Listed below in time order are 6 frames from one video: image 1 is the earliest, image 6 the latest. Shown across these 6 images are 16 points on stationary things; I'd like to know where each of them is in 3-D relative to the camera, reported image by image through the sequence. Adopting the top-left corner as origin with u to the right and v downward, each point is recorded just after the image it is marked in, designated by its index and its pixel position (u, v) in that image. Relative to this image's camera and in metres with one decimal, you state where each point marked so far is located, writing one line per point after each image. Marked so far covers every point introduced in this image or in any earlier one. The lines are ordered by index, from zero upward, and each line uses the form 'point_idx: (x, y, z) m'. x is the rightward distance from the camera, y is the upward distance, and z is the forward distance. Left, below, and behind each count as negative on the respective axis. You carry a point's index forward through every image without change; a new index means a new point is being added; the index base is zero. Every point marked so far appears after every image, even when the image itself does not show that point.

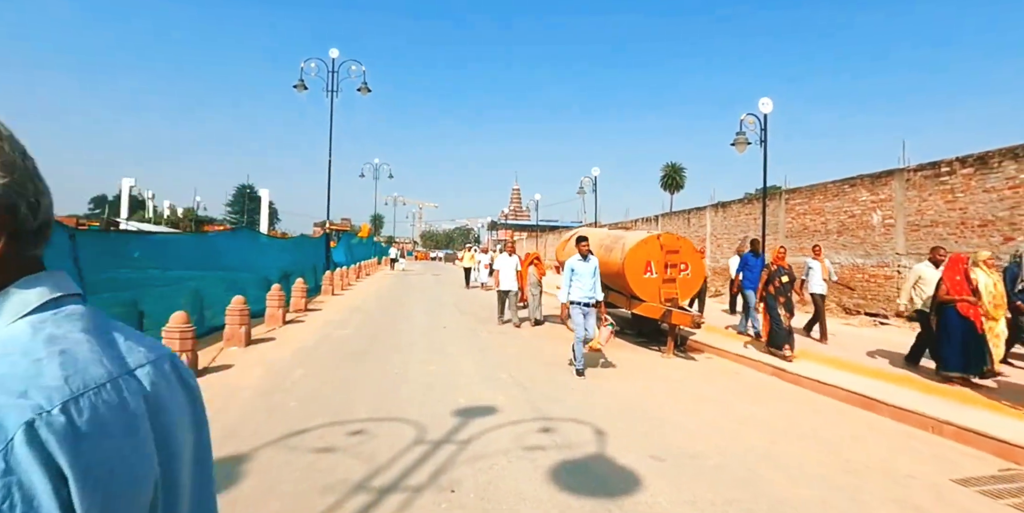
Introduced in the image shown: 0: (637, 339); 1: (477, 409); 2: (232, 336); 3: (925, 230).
0: (+2.6, -1.8, +10.5) m
1: (-0.4, -1.6, +5.3) m
2: (-4.4, -1.3, +7.8) m
3: (+10.0, +0.6, +11.9) m
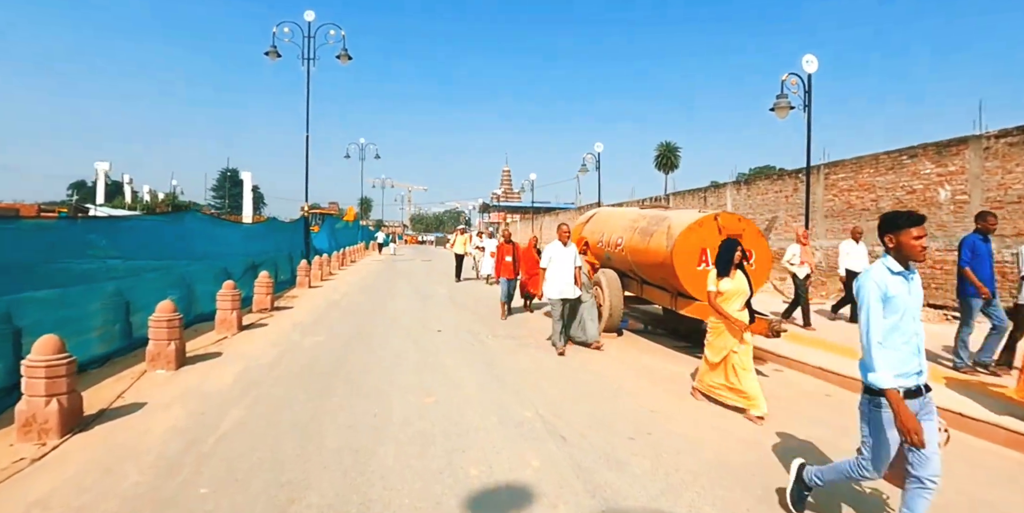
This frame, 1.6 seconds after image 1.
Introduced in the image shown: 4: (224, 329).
0: (+2.8, -1.5, +8.5) m
1: (-0.1, -1.6, +3.3) m
2: (-4.1, -1.2, +5.7) m
3: (+10.1, +1.0, +10.1) m
4: (-4.5, -1.2, +7.8) m
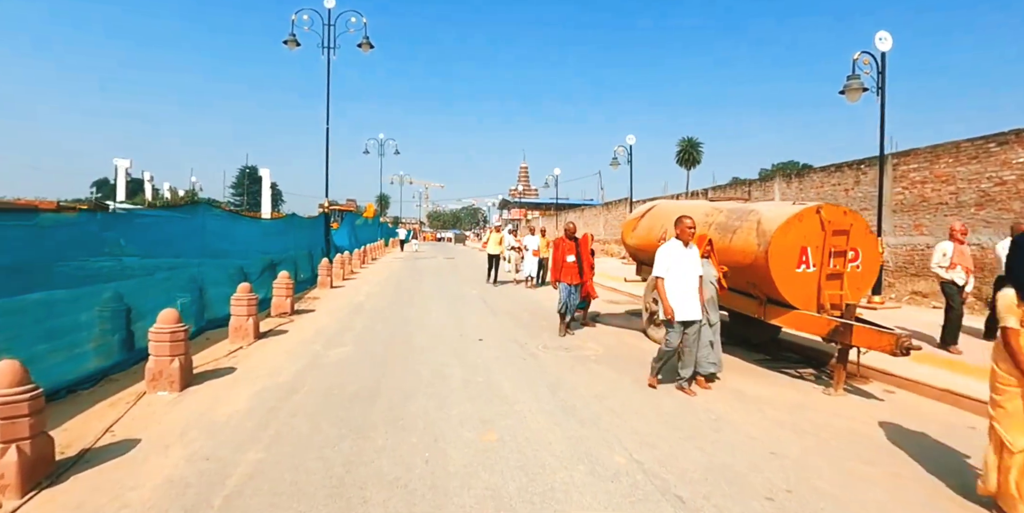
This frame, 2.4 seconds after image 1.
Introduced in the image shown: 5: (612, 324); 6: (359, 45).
0: (+3.6, -1.5, +7.4) m
1: (+0.5, -1.6, +2.2) m
2: (-3.4, -1.1, +4.8) m
3: (+11.0, +1.0, +8.7) m
4: (-3.8, -1.1, +6.9) m
5: (+1.9, -1.3, +9.3) m
6: (-5.9, +8.2, +19.1) m
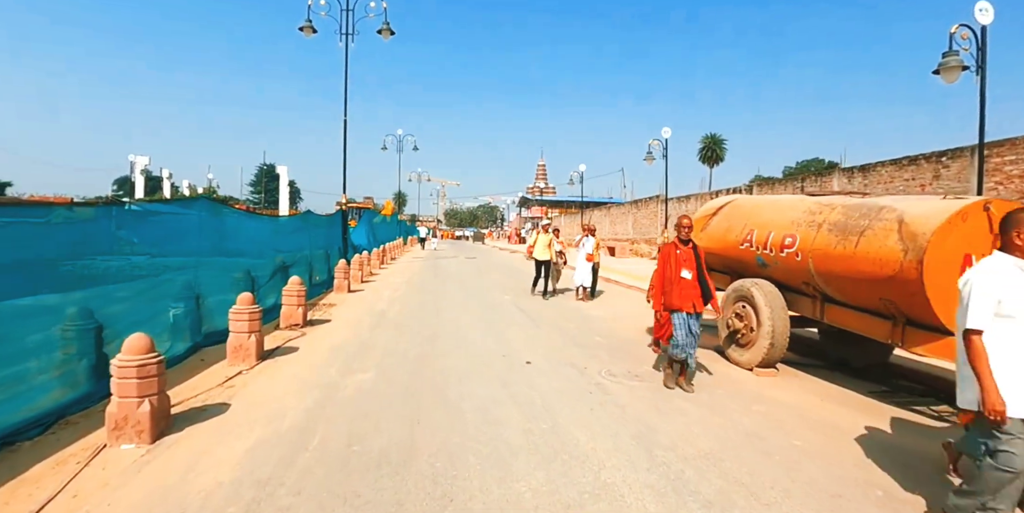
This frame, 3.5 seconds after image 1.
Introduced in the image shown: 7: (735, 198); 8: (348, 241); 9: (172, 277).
0: (+4.3, -1.6, +6.0) m
1: (+1.0, -1.7, +0.9) m
2: (-2.8, -1.2, +3.6) m
3: (+11.7, +0.9, +7.1) m
4: (-3.1, -1.2, +5.7) m
5: (+2.6, -1.4, +8.0) m
6: (-4.8, +8.2, +17.9) m
7: (+3.2, +0.8, +7.1) m
8: (-6.1, +0.6, +18.3) m
9: (-4.5, -0.3, +6.5) m
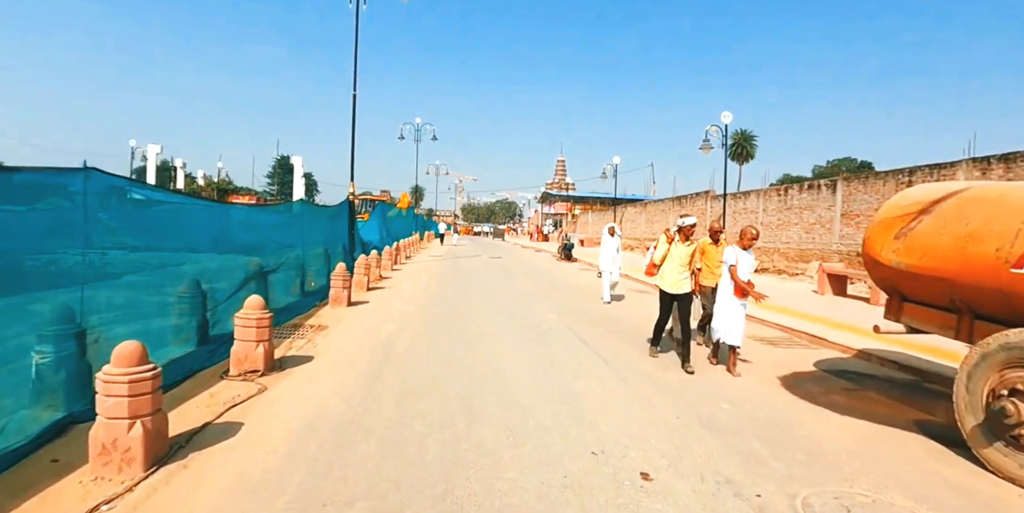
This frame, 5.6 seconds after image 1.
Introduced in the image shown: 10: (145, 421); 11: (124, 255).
0: (+5.0, -1.8, +3.1) m
1: (+1.6, -1.9, -1.8) m
2: (-2.2, -1.3, +1.0) m
3: (+12.4, +0.5, +4.0) m
4: (-2.5, -1.3, +3.1) m
5: (+3.4, -1.6, +5.2) m
6: (-3.6, +8.2, +15.3) m
7: (+4.0, +0.6, +4.3) m
8: (-5.0, +0.6, +15.7) m
9: (-3.8, -0.3, +3.9) m
10: (-2.3, -1.0, +3.2) m
11: (-3.8, 0.0, +4.9) m
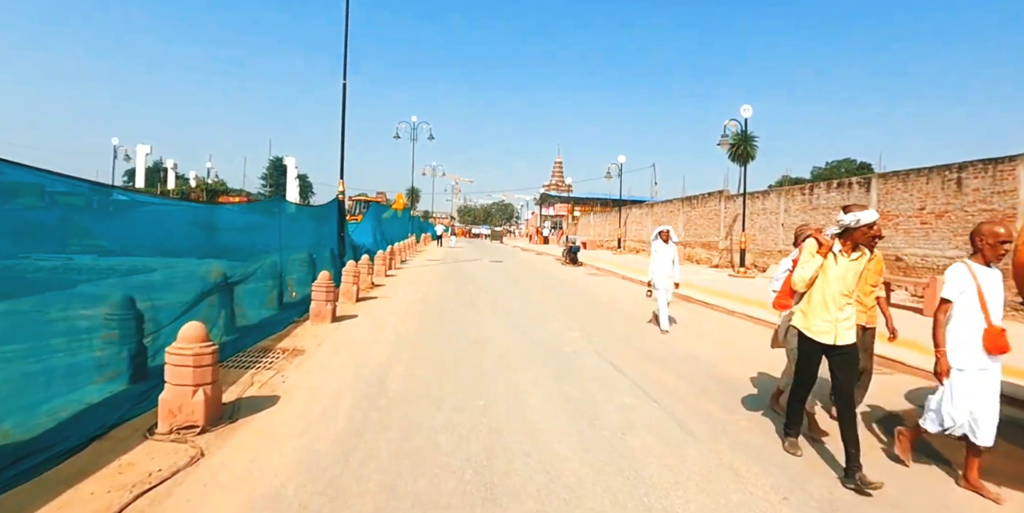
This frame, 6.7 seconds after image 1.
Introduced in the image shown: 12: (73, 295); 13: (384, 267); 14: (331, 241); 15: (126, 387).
0: (+5.2, -1.9, +1.9) m
1: (+1.9, -2.0, -3.1) m
2: (-2.0, -1.4, -0.3) m
3: (+12.7, +0.4, +2.8) m
4: (-2.2, -1.4, +1.7) m
5: (+3.6, -1.7, +3.9) m
6: (-3.4, +8.1, +14.0) m
7: (+4.2, +0.5, +3.0) m
8: (-4.8, +0.5, +14.4) m
9: (-3.5, -0.4, +2.6) m
10: (-2.1, -1.1, +1.9) m
11: (-3.6, -0.1, +3.6) m
12: (-3.5, -0.3, +3.9) m
13: (-4.2, -0.3, +15.9) m
14: (-4.7, +0.4, +12.9) m
15: (-3.5, -1.2, +4.5) m
